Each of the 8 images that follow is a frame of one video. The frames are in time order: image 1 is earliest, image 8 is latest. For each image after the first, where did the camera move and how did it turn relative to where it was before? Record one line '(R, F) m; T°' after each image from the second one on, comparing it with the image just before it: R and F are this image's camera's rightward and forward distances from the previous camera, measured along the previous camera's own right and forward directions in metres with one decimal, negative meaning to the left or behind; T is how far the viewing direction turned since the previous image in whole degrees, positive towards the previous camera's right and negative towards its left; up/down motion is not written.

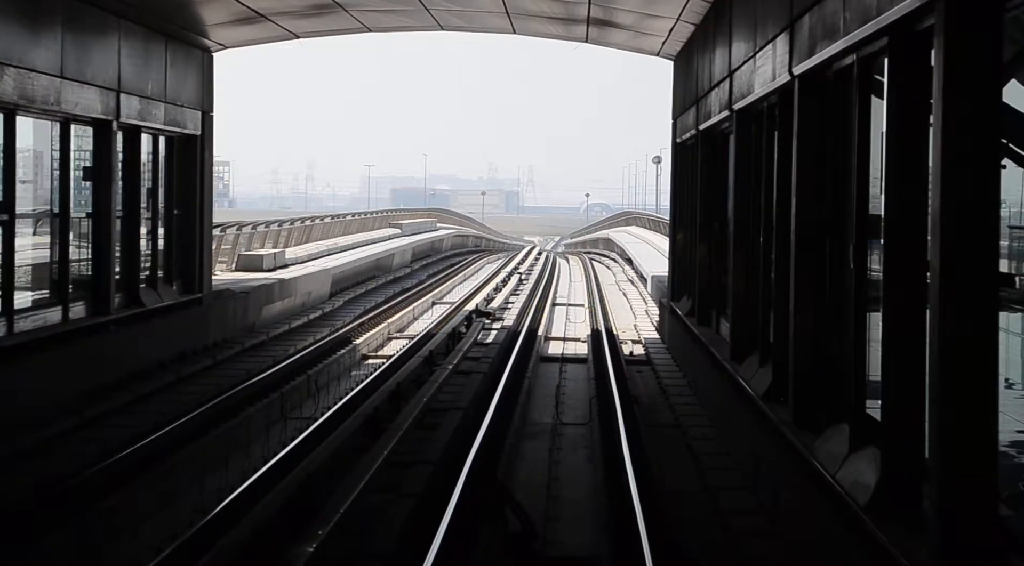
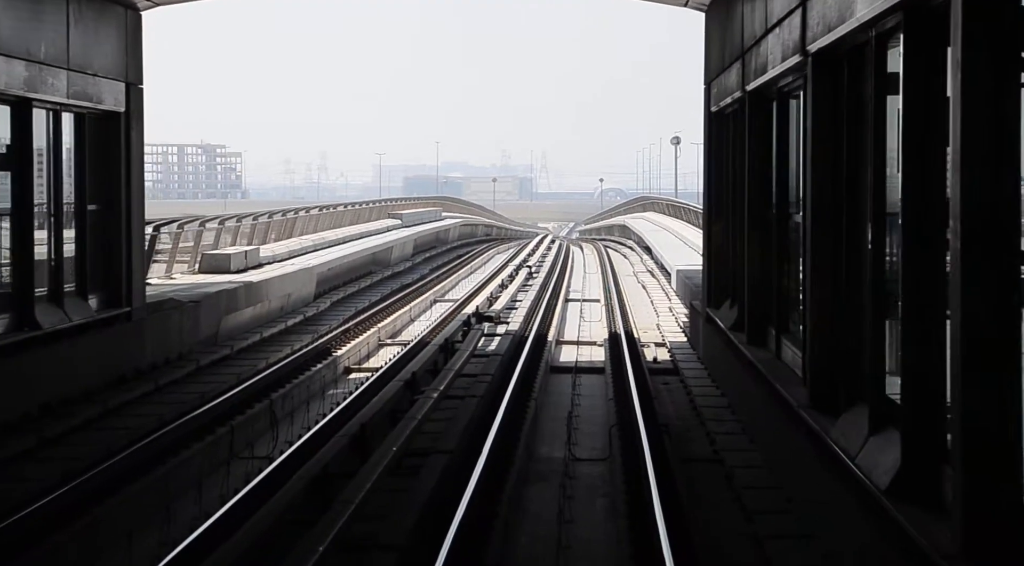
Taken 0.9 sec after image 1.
(+0.1, +2.2) m; -1°
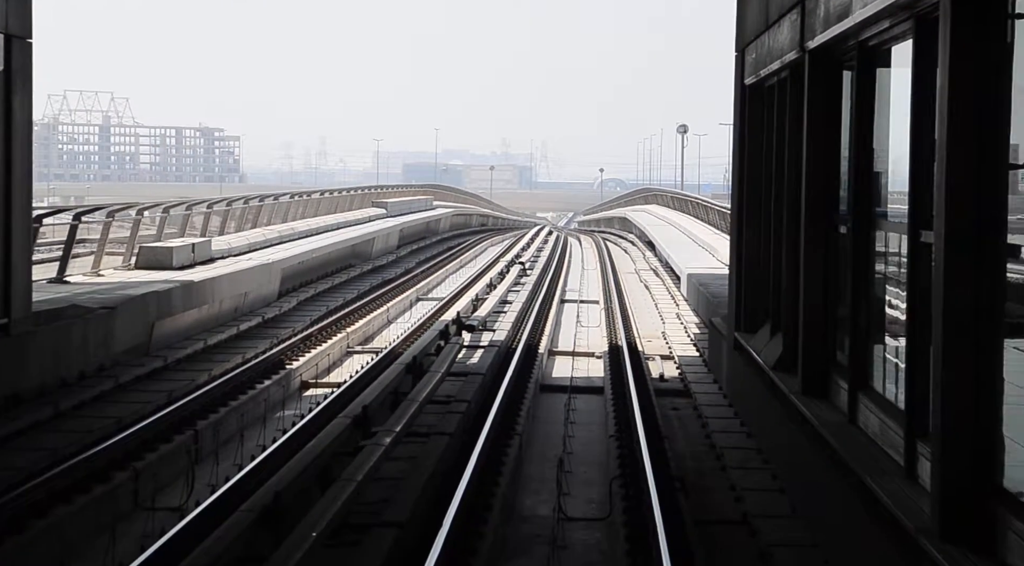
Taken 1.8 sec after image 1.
(+0.1, +2.0) m; 0°
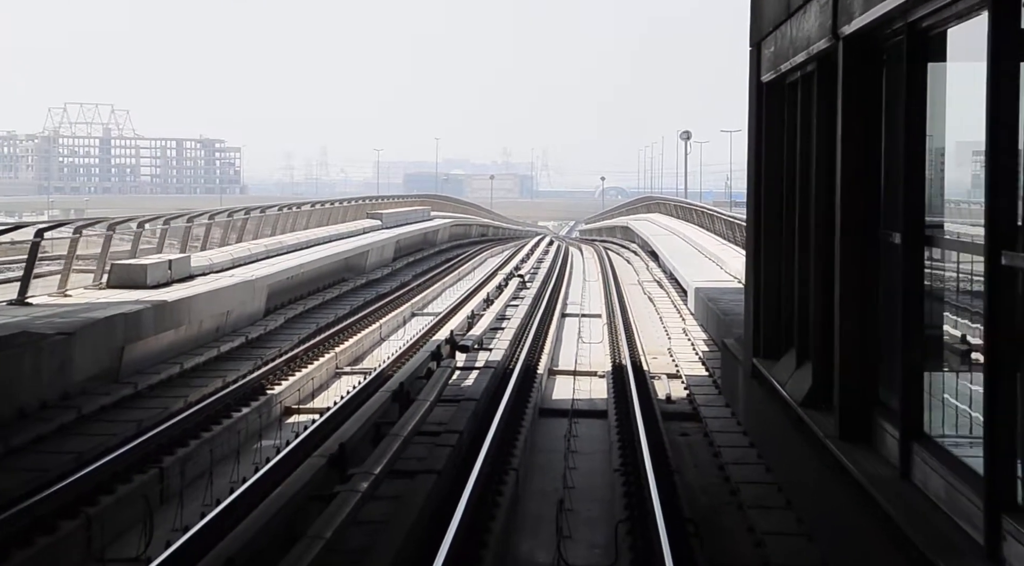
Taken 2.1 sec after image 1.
(+0.1, +0.8) m; 0°
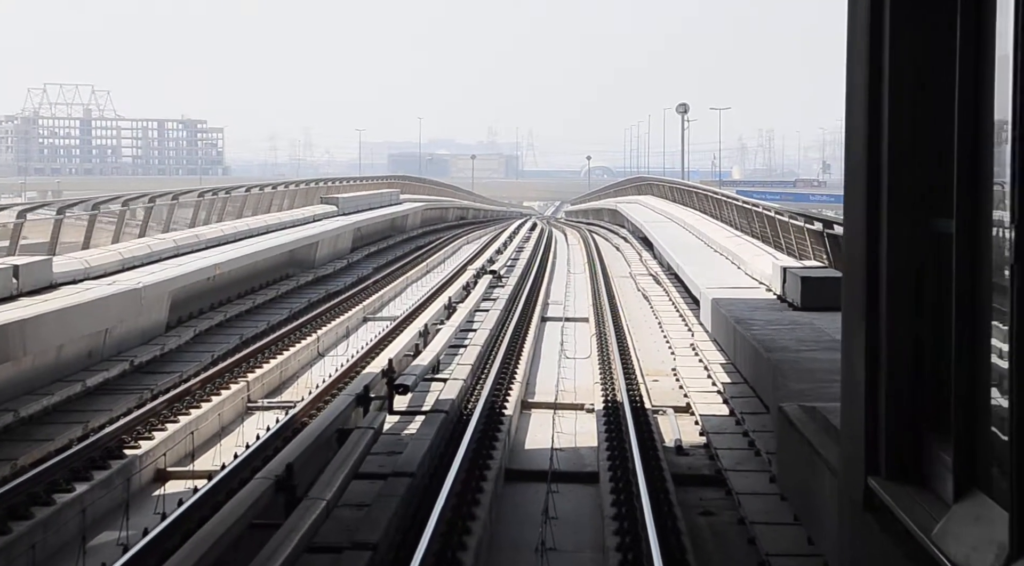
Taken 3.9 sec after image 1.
(+0.2, +3.1) m; +1°
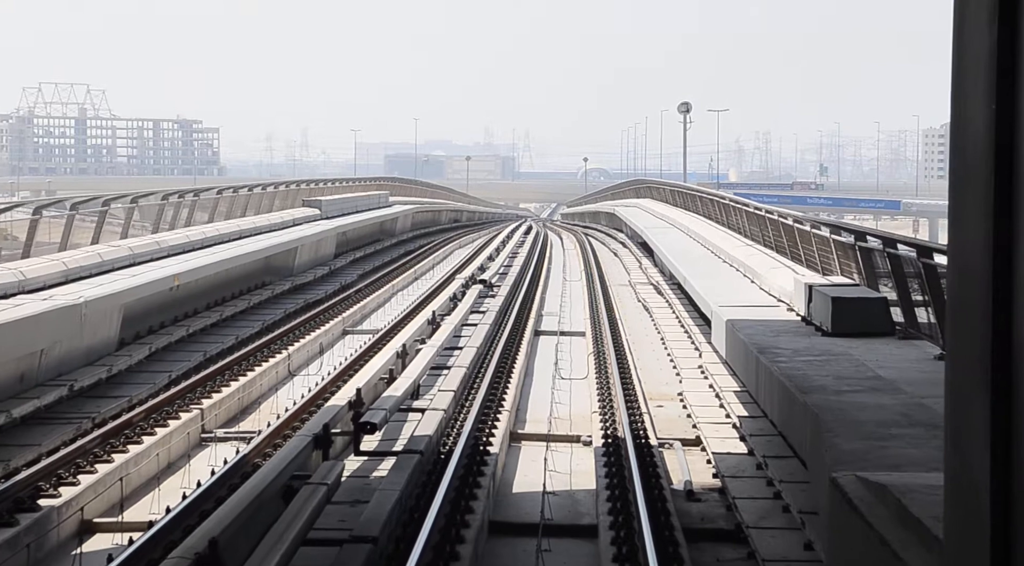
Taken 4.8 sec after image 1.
(+0.1, +1.2) m; 0°
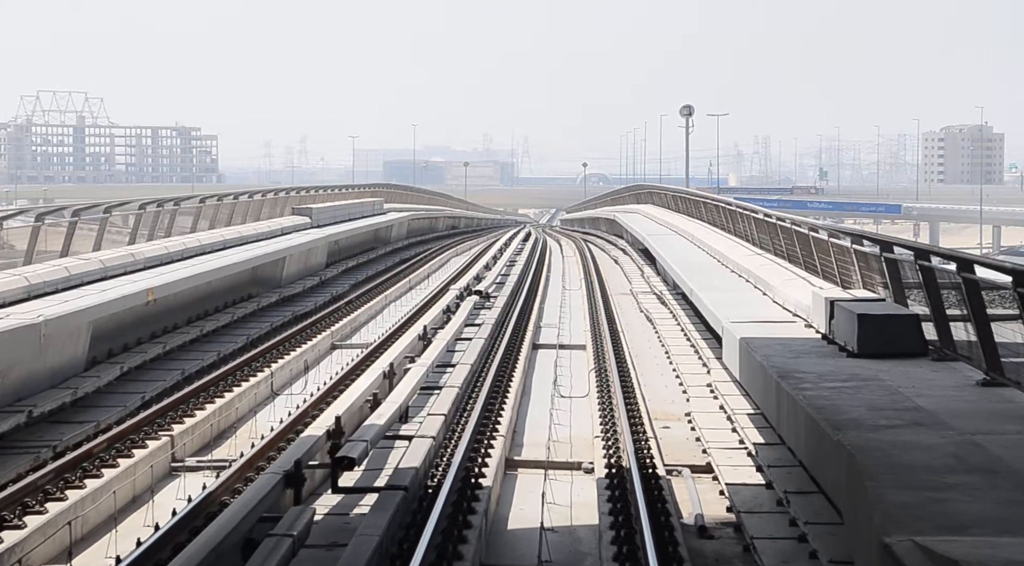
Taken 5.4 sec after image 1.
(0.0, +0.7) m; 0°
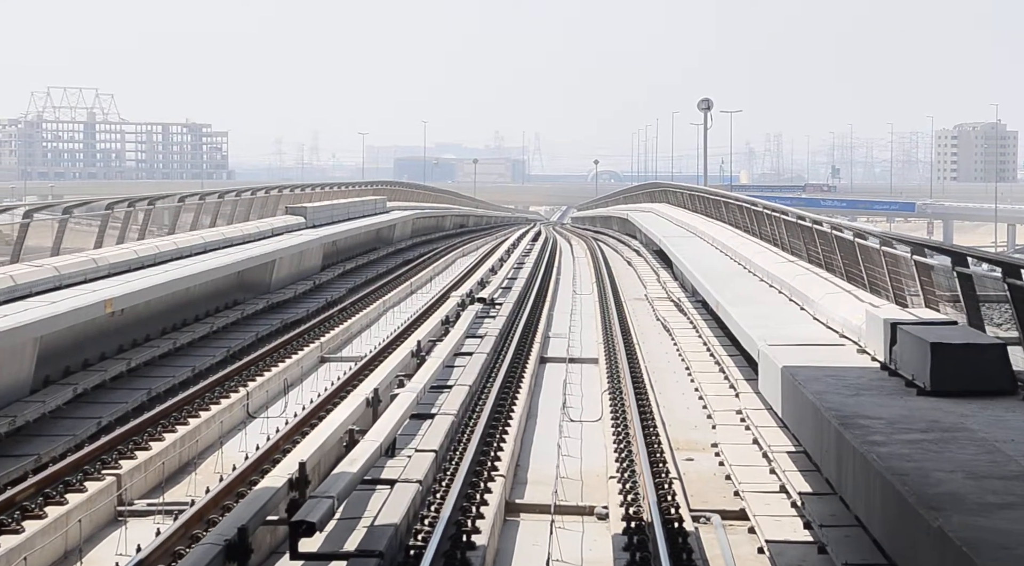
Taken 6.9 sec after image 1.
(+0.1, +1.3) m; -1°
